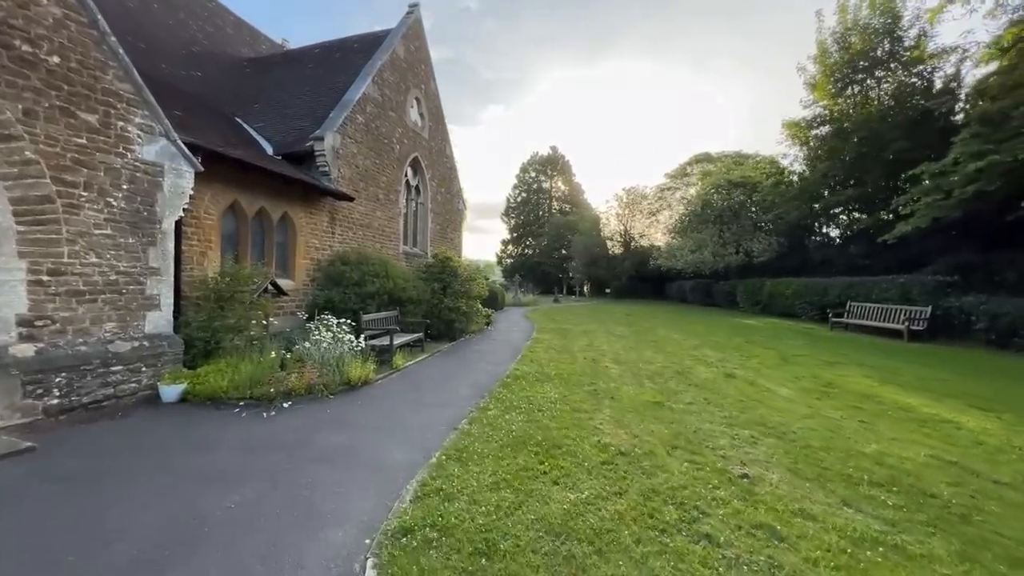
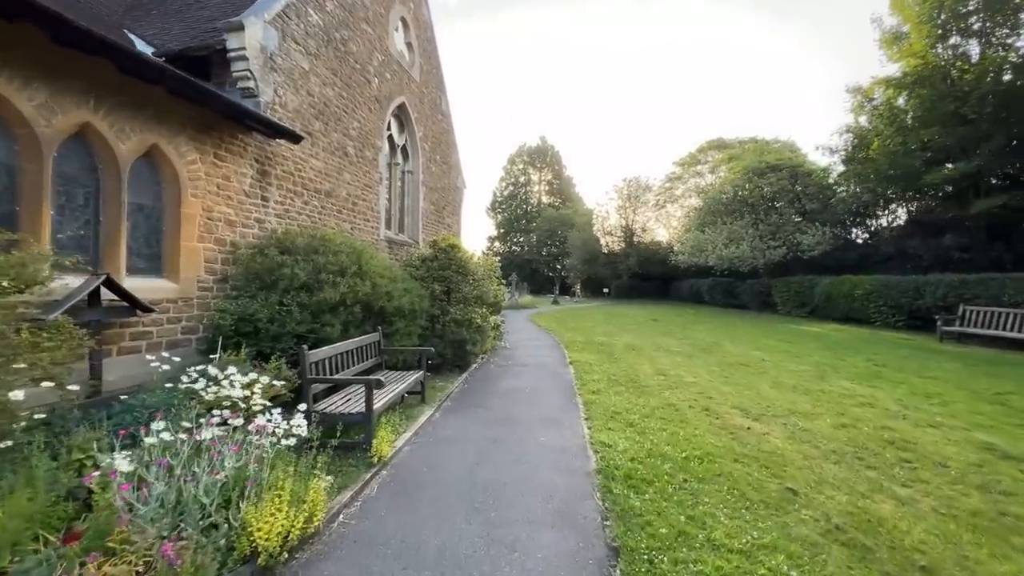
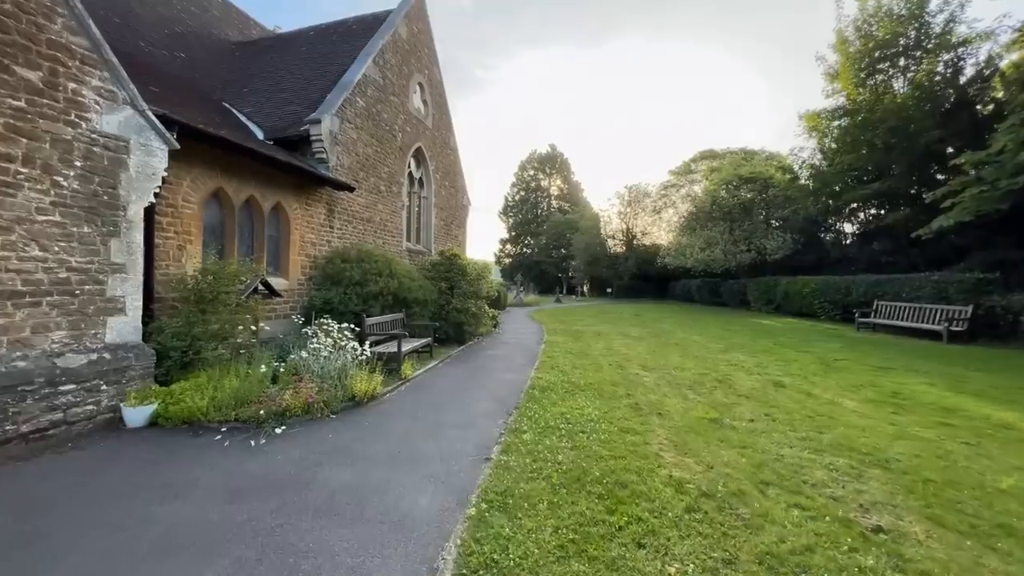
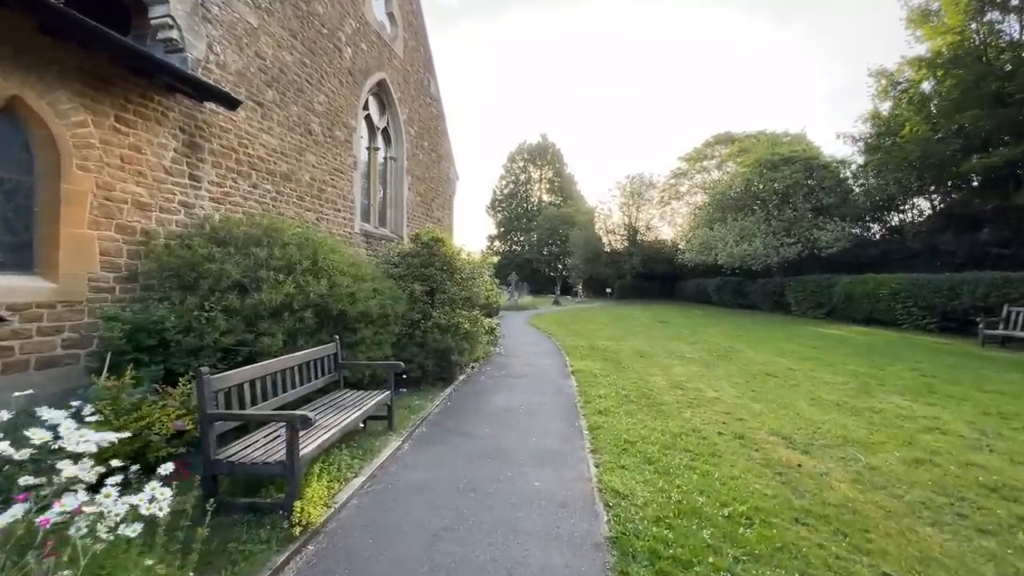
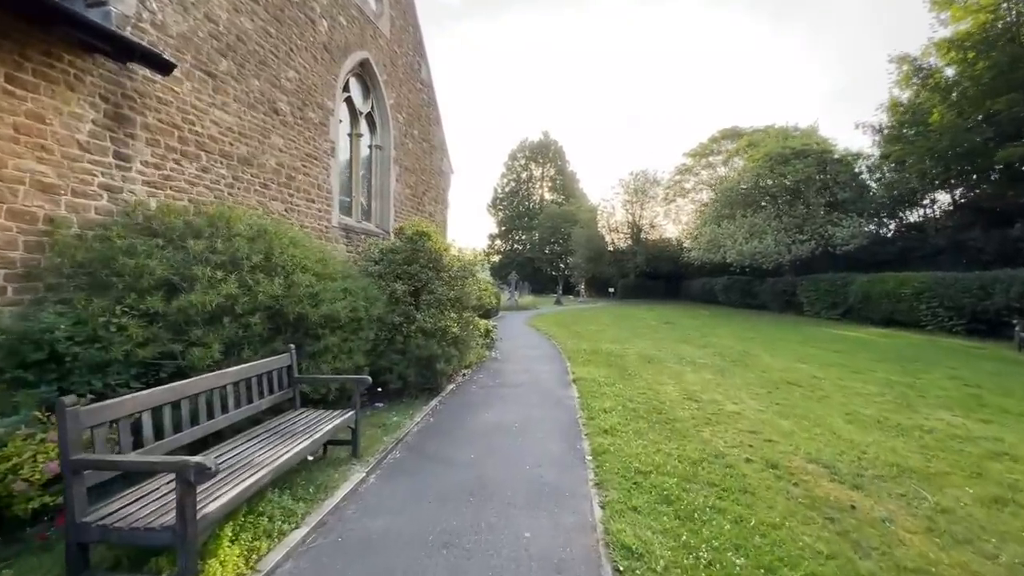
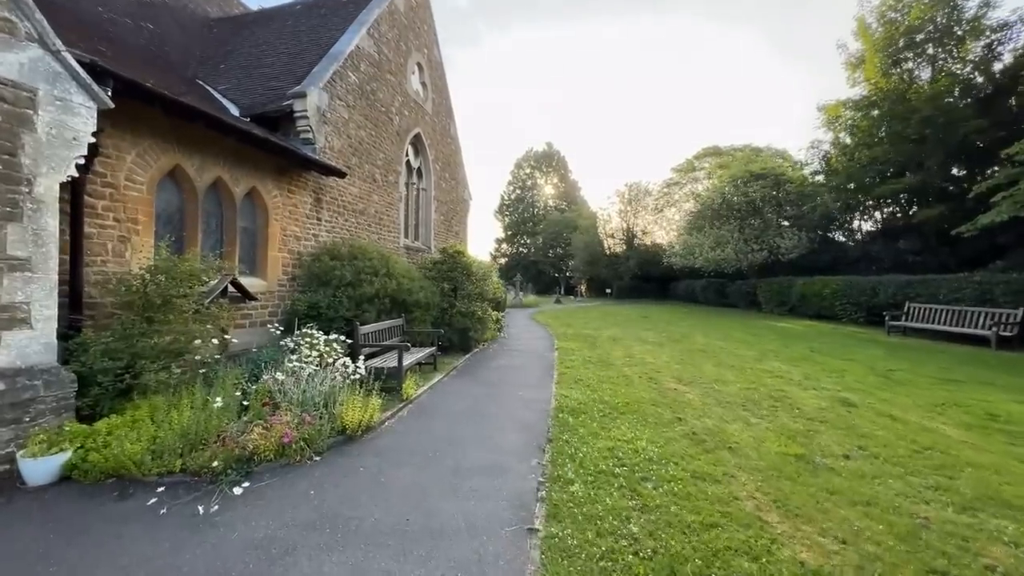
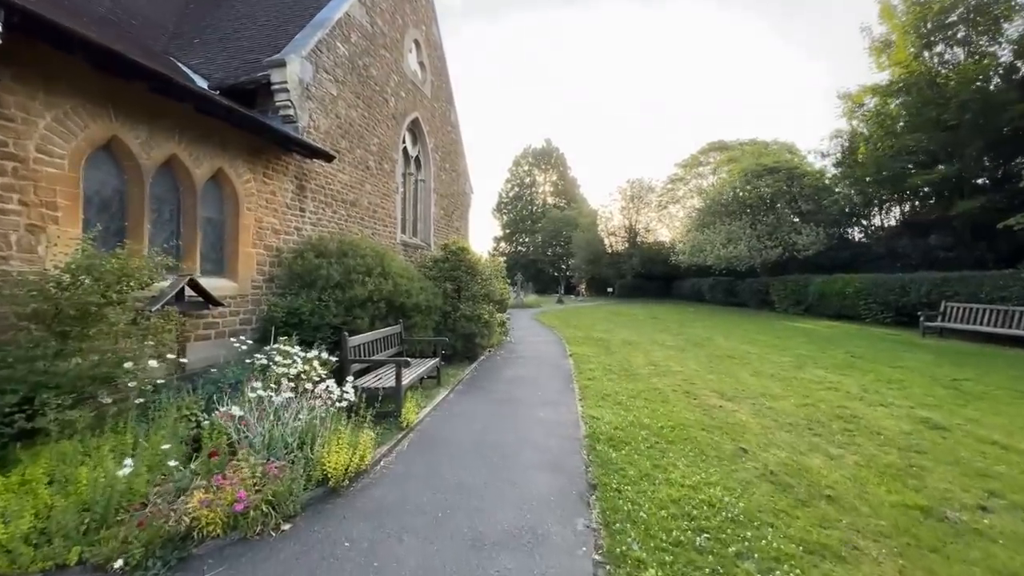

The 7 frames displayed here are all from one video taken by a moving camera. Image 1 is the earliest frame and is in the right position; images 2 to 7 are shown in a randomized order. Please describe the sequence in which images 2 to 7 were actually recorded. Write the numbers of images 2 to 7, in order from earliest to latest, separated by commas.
3, 6, 7, 2, 4, 5
